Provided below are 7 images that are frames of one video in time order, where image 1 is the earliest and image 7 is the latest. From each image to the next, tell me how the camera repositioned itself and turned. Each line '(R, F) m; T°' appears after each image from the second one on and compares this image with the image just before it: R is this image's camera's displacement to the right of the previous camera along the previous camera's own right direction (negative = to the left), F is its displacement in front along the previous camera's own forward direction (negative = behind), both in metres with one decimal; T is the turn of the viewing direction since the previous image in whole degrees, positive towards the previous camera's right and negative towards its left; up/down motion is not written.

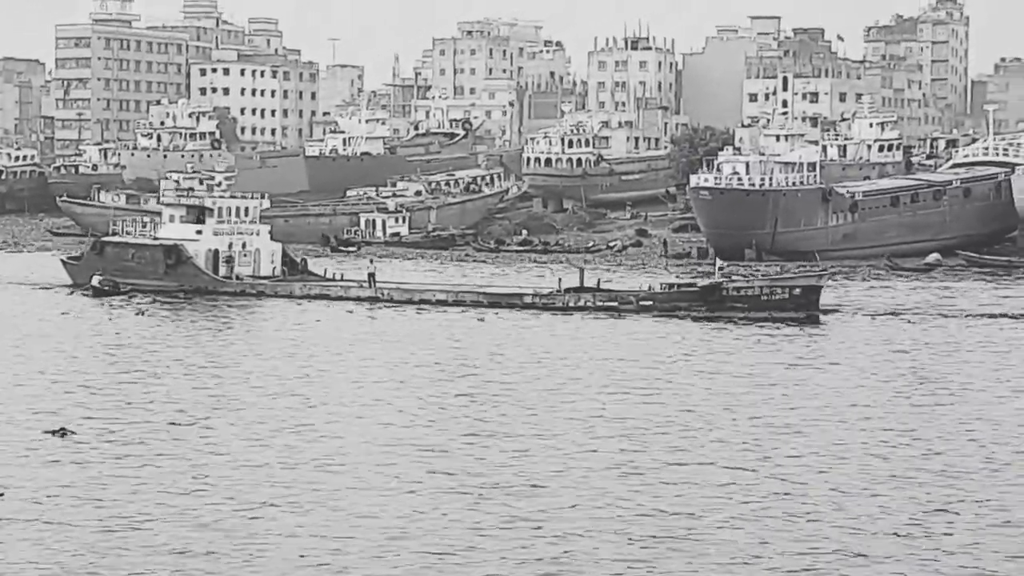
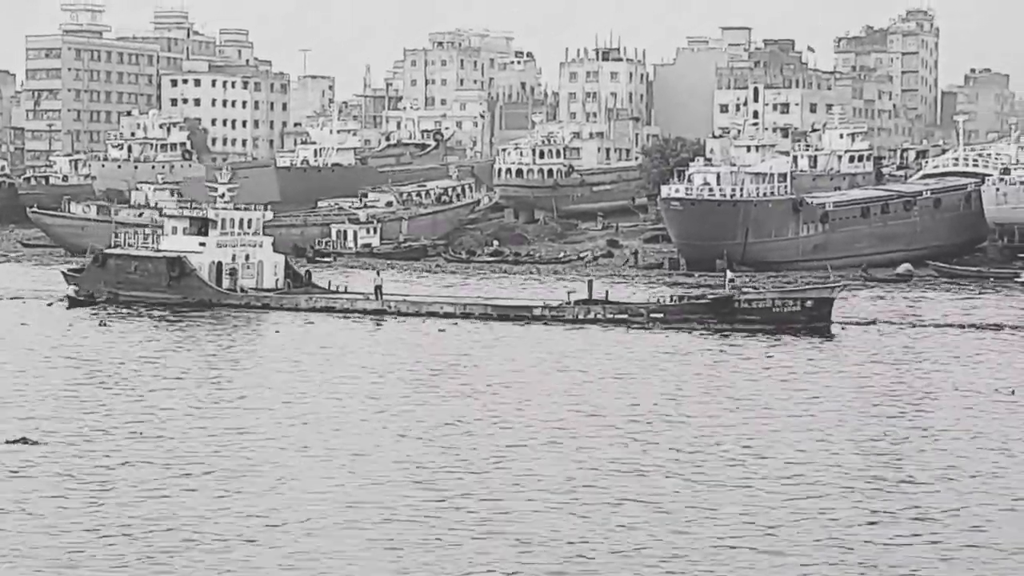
(+1.4, 0.0) m; -1°
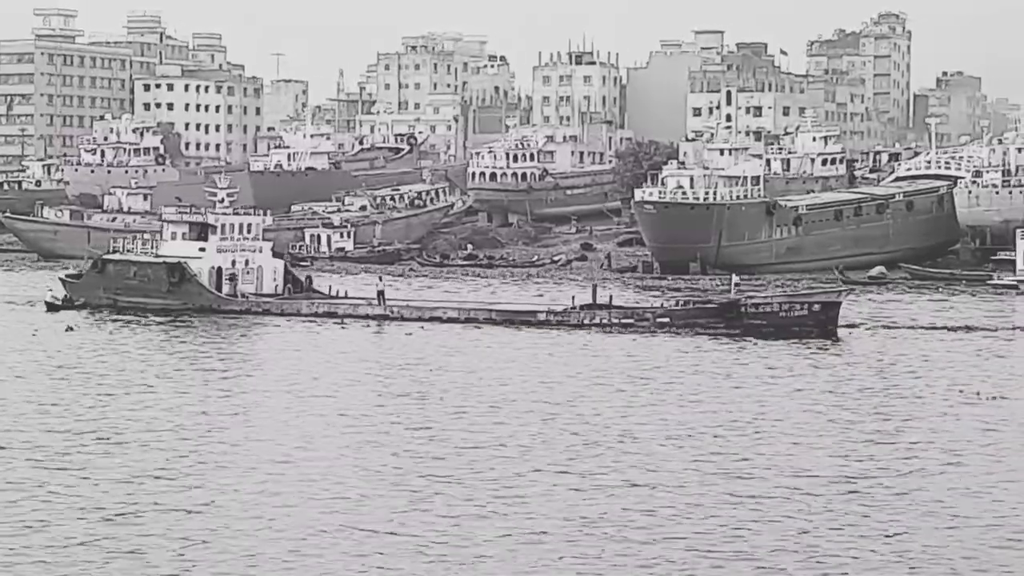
(+0.2, 0.0) m; +1°
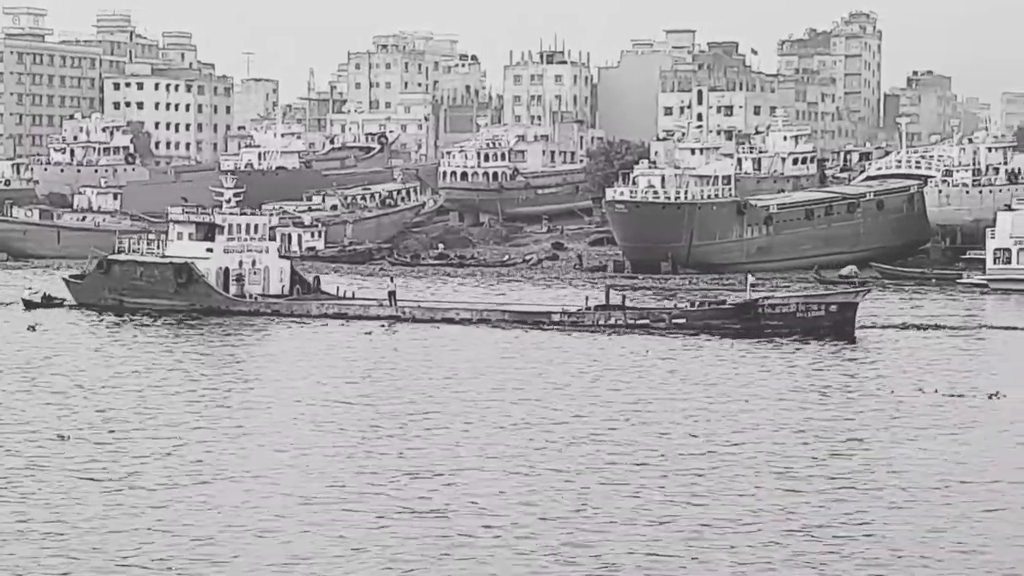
(+0.9, 0.0) m; 0°
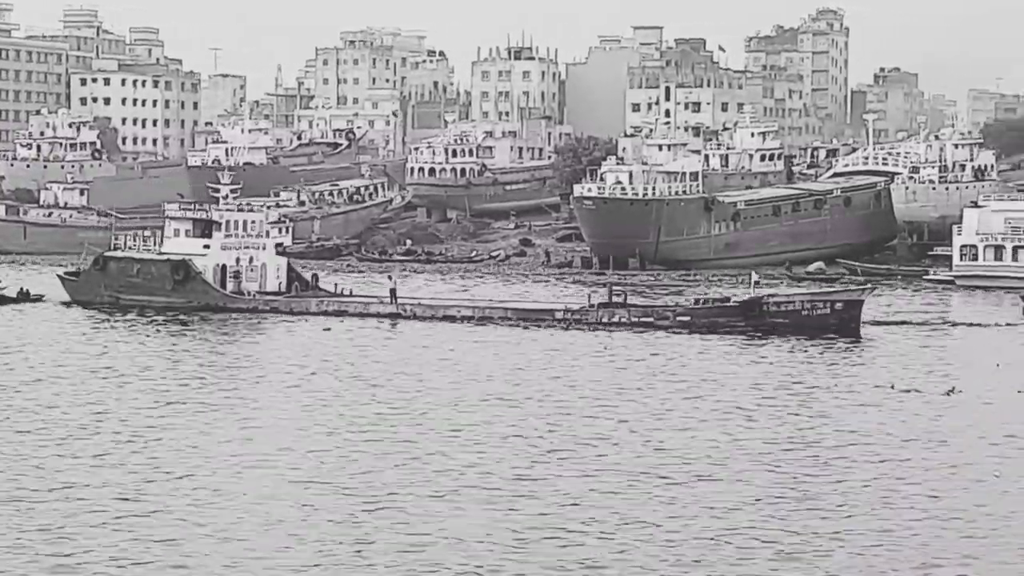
(-0.5, 0.0) m; +2°
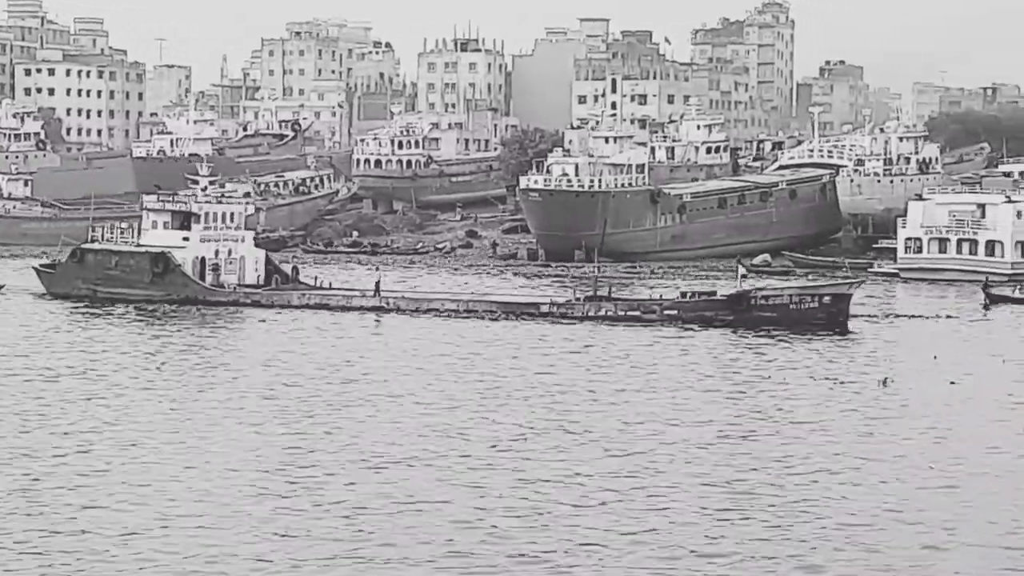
(+0.1, 0.0) m; +1°
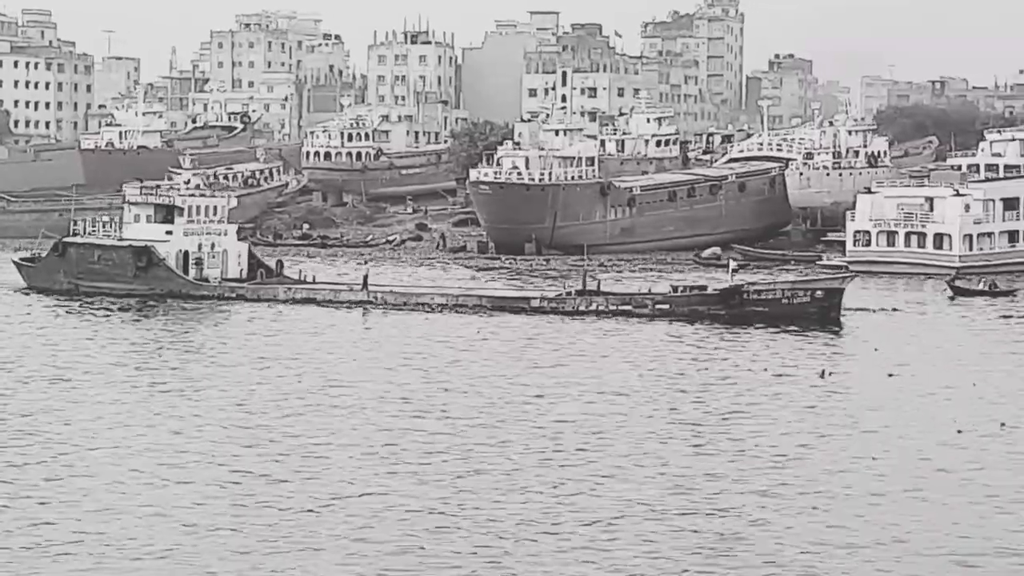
(+0.2, 0.0) m; +1°
